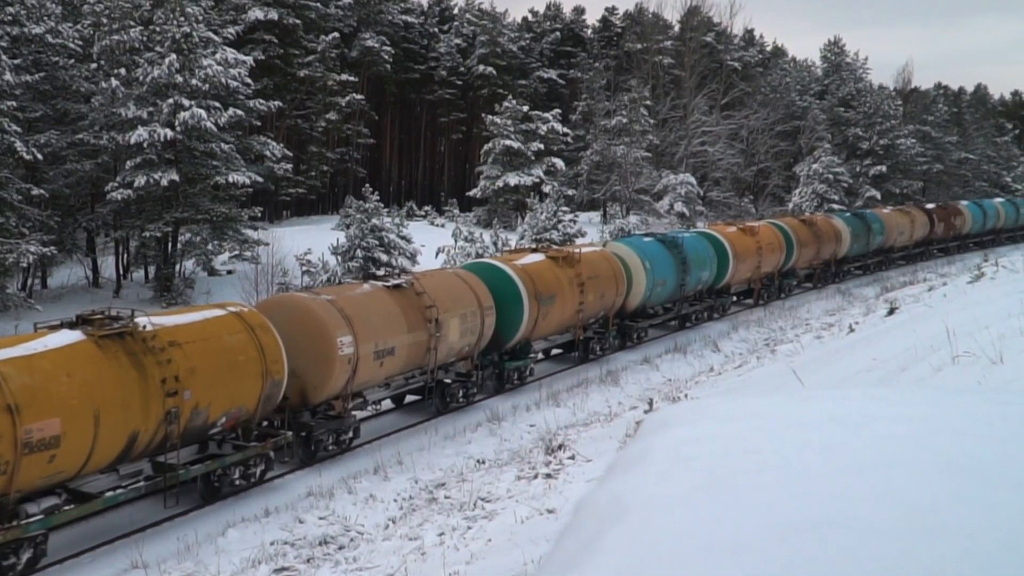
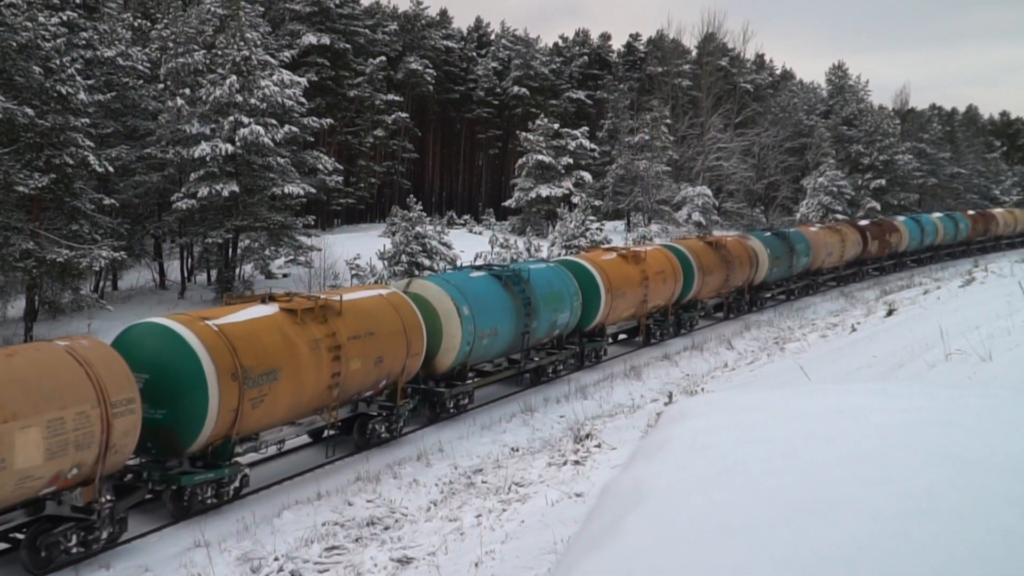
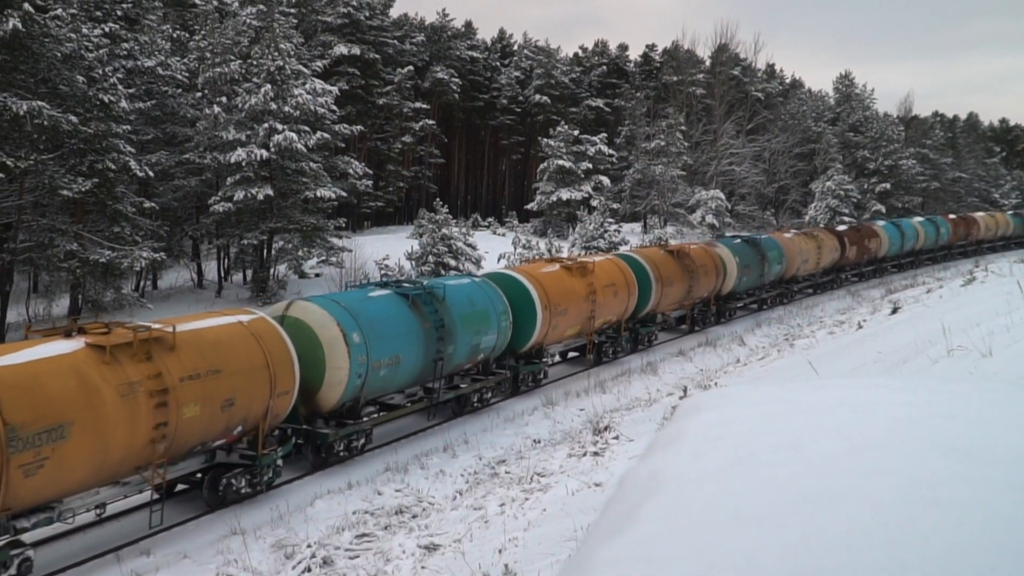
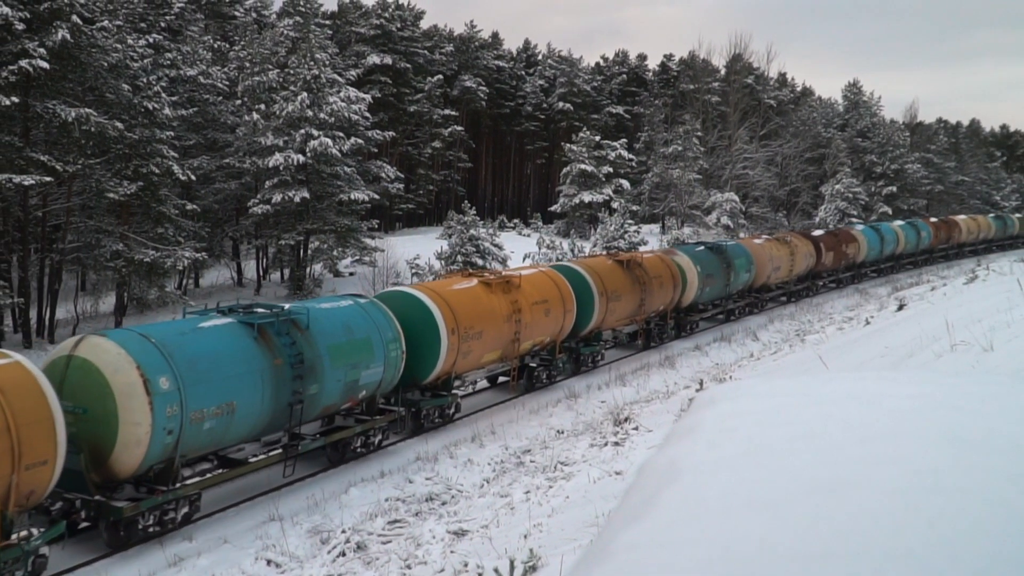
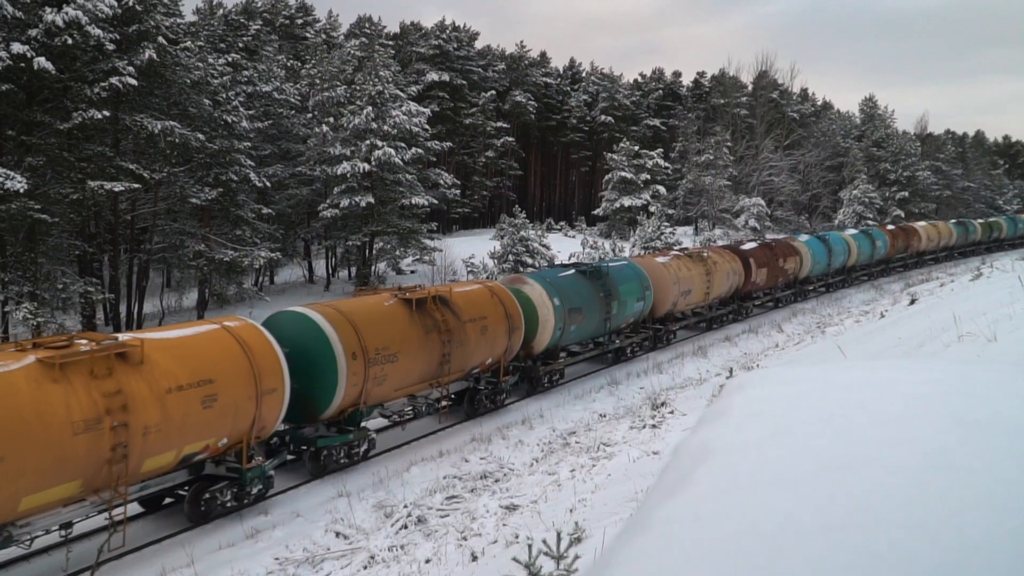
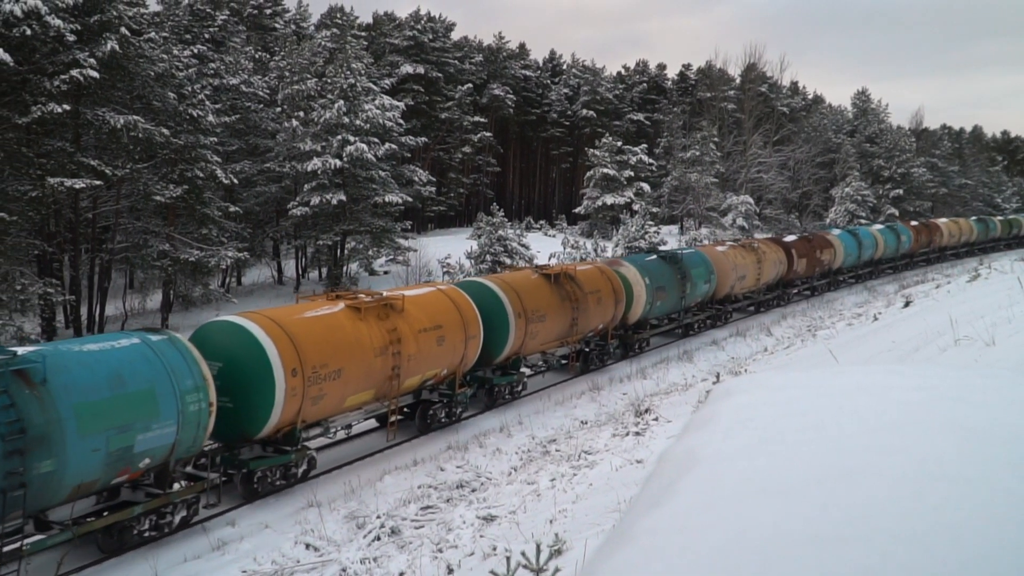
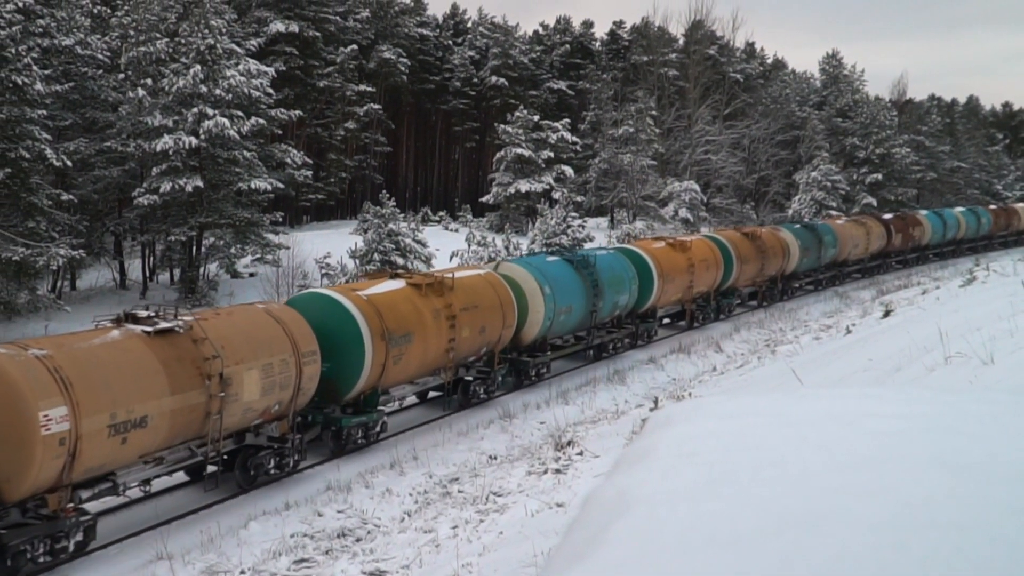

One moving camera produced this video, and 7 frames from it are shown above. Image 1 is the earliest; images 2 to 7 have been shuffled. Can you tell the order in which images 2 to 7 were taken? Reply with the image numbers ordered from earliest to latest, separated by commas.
7, 2, 3, 4, 6, 5
